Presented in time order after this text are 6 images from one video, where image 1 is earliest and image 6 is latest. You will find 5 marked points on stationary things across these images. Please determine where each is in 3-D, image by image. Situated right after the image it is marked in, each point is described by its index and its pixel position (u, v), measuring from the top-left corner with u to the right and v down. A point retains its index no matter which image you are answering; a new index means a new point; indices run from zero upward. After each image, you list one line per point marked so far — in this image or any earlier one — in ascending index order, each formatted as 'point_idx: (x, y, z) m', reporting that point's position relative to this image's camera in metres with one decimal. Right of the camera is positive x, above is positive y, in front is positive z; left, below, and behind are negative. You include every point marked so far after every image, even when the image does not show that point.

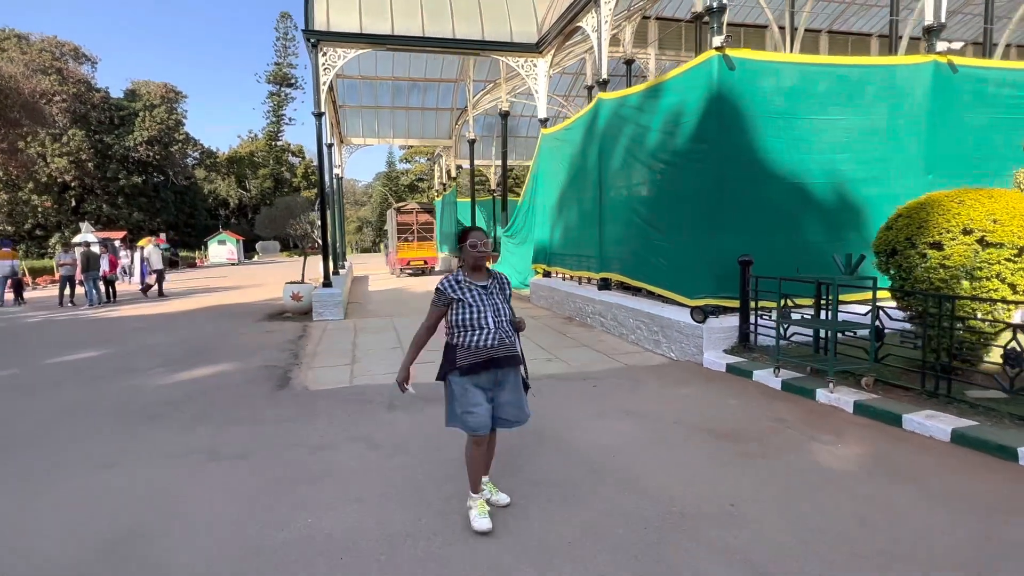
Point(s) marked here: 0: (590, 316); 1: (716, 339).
0: (+1.2, -0.4, +8.8) m
1: (+2.1, -0.5, +5.9) m
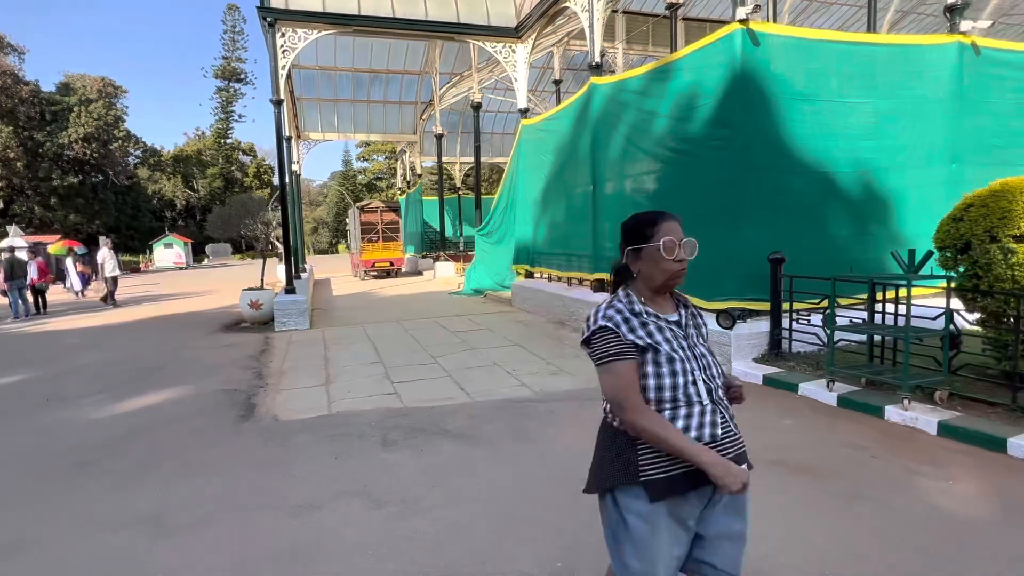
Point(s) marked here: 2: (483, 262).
0: (+1.0, -0.5, +8.1) m
1: (+2.1, -0.5, +5.2) m
2: (-0.7, +0.6, +13.4) m
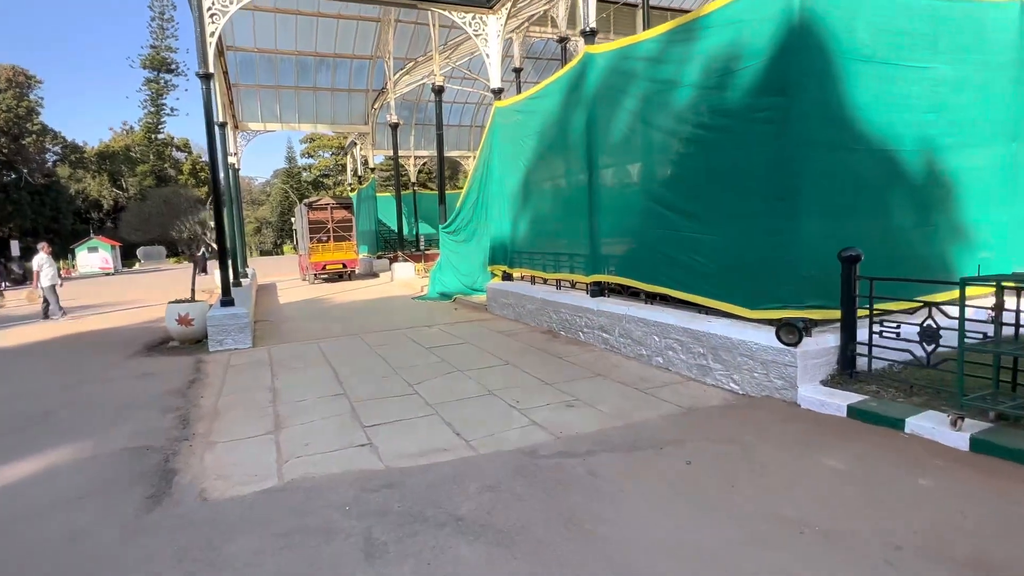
0: (+0.9, -0.5, +6.9) m
1: (+2.2, -0.6, +4.2) m
2: (-1.3, +0.5, +12.1) m
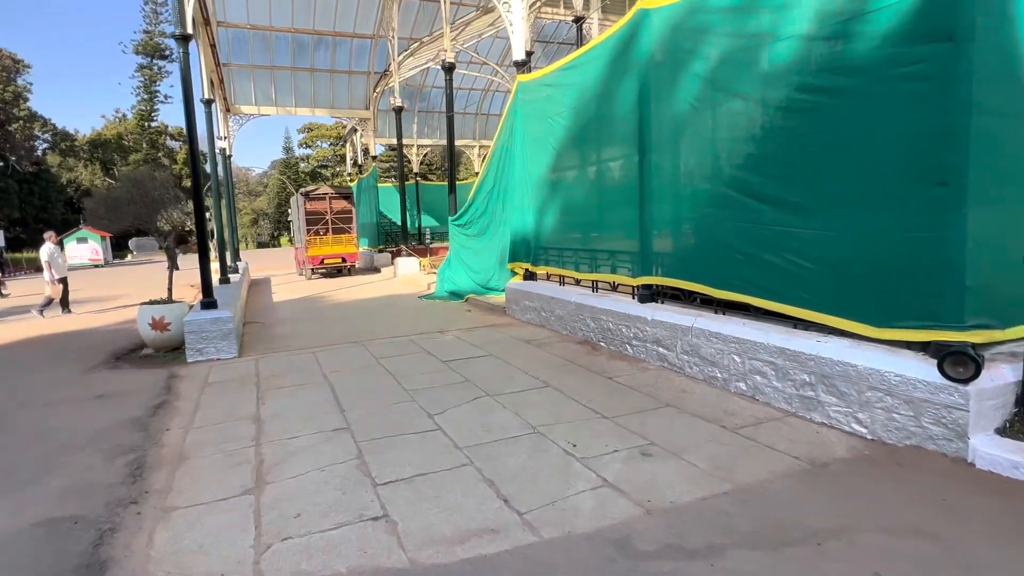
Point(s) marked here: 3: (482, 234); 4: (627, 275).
0: (+1.2, -0.6, +5.8) m
1: (+2.5, -0.7, +3.1) m
2: (-1.0, +0.6, +11.0) m
3: (-0.5, +1.0, +10.1) m
4: (+1.3, +0.1, +6.3) m
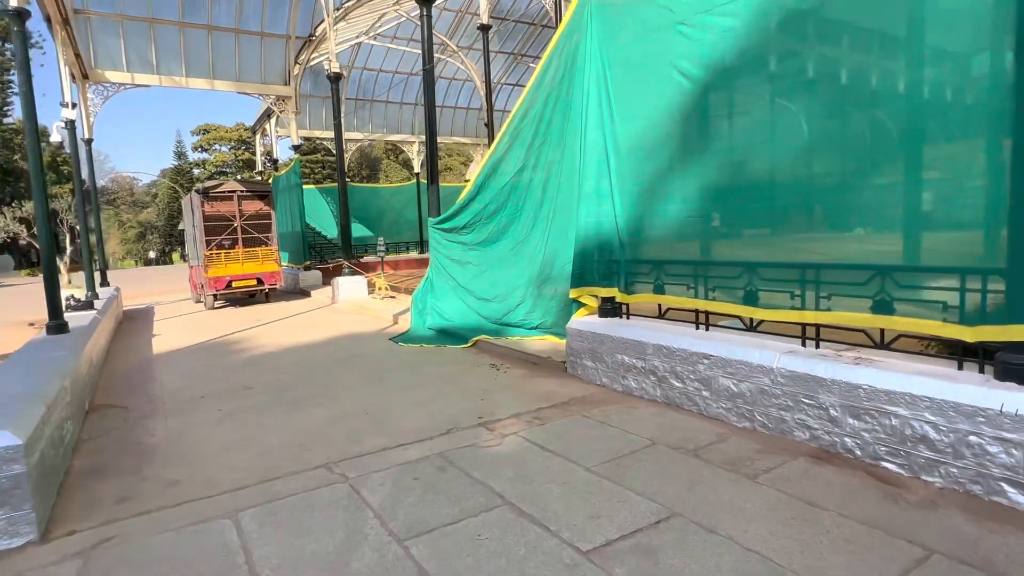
0: (+2.2, -0.8, +2.5) m
1: (+4.0, -0.8, 0.0) m
2: (-0.7, +0.1, +7.3) m
3: (-0.2, +0.5, +6.5) m
4: (+2.2, -0.1, +3.0) m
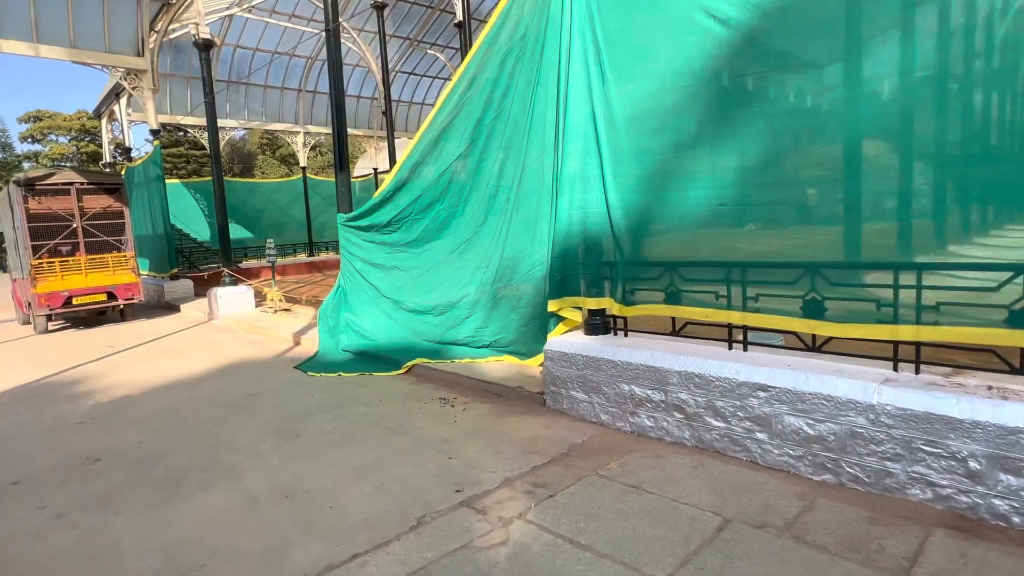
0: (+2.5, -0.9, +1.7) m
1: (+4.6, -0.8, -0.4) m
2: (-1.4, 0.0, +5.9) m
3: (-0.7, +0.4, +5.2) m
4: (+2.3, -0.2, +2.2) m
